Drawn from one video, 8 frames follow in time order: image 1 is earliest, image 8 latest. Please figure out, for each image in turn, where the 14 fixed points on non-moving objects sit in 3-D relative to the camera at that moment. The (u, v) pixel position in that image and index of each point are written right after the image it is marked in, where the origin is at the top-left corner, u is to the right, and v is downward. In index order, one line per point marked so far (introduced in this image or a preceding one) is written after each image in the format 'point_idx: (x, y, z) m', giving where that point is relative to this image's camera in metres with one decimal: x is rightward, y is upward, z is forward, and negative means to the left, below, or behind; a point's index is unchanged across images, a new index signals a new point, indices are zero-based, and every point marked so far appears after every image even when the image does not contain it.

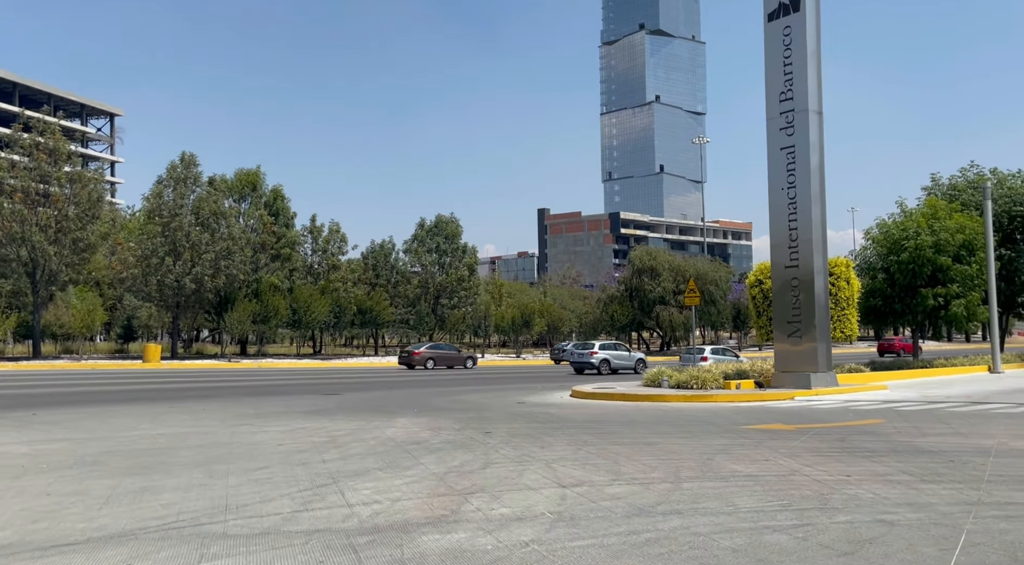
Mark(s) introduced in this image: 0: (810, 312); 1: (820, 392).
0: (+6.5, -0.6, +20.0) m
1: (+6.6, -2.3, +19.8) m
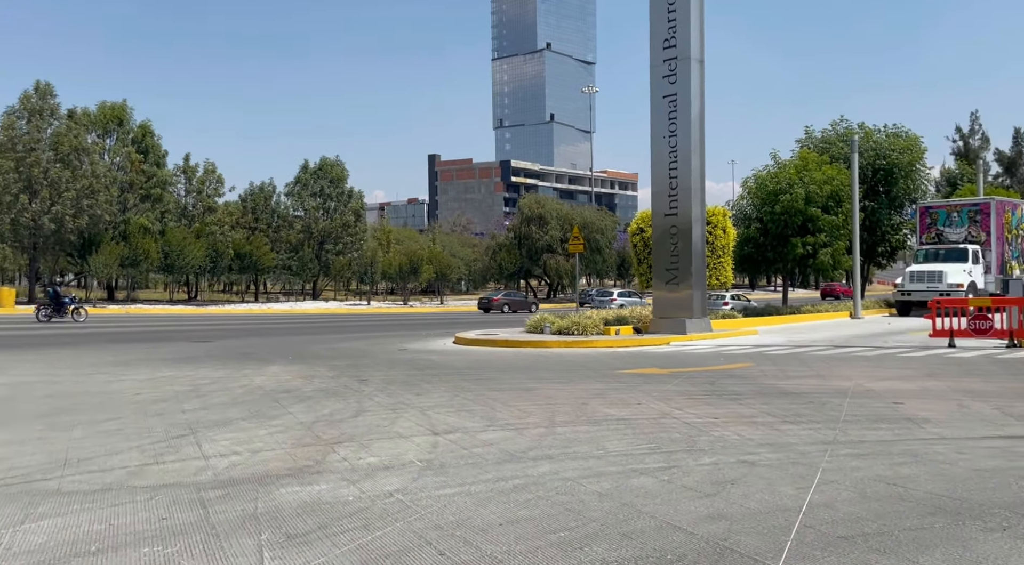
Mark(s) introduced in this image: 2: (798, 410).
0: (+3.9, +0.5, +20.4) m
1: (+4.1, -1.2, +20.4) m
2: (+3.3, -1.5, +10.5) m
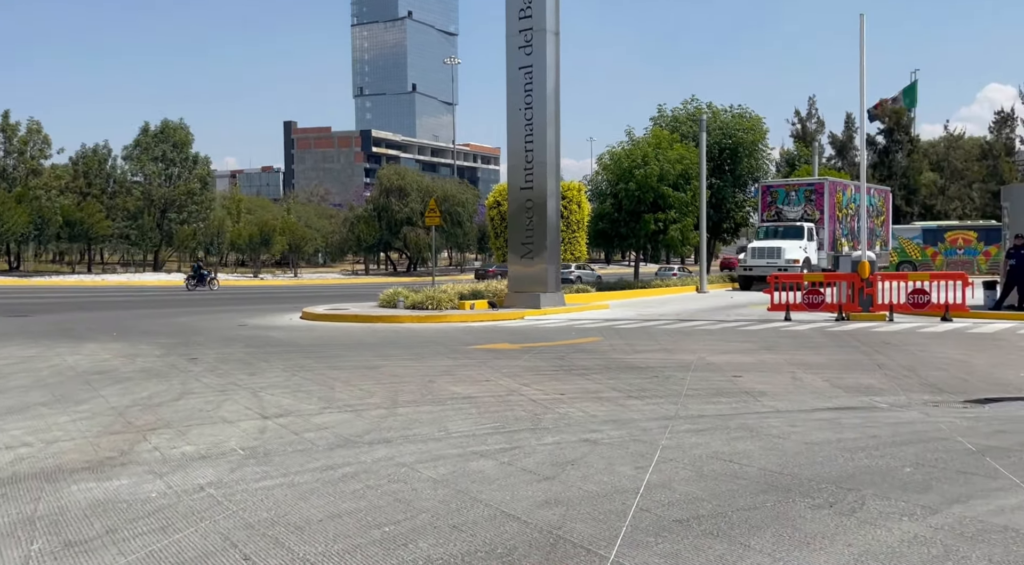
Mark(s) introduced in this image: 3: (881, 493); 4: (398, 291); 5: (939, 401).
0: (+0.7, +1.1, +20.4) m
1: (+0.8, -0.6, +20.5) m
2: (+1.5, -1.2, +10.6) m
3: (+2.2, -1.3, +5.6) m
4: (-2.5, -0.2, +20.0) m
5: (+4.9, -1.4, +10.5) m
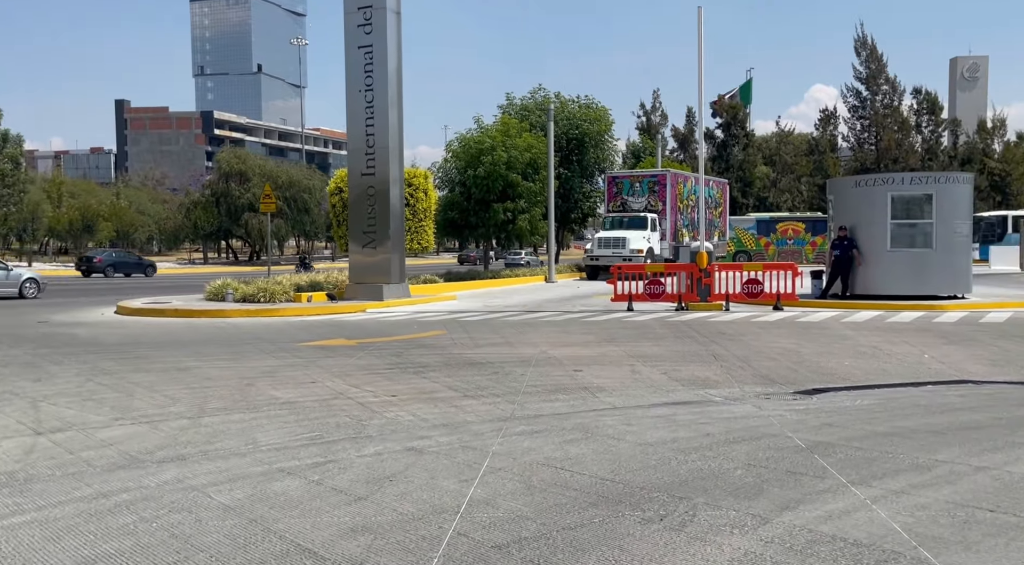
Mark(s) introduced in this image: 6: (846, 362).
0: (-2.8, +1.3, +19.7) m
1: (-2.6, -0.4, +19.8) m
2: (-0.4, -1.1, +10.2) m
3: (+1.2, -1.3, +5.4) m
4: (-5.8, 0.0, +18.8) m
5: (+3.0, -1.3, +10.6) m
6: (+5.0, -1.2, +13.7) m
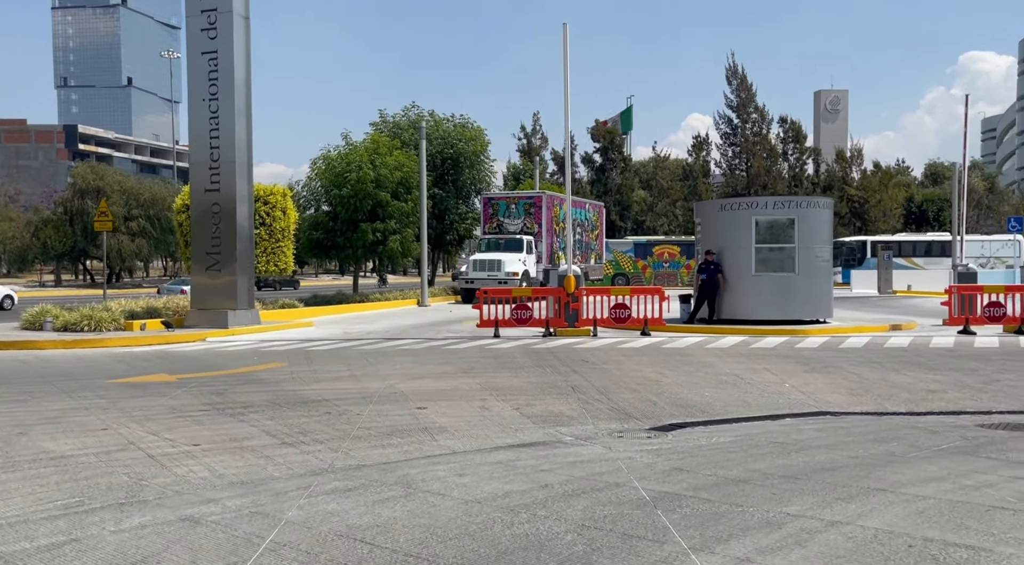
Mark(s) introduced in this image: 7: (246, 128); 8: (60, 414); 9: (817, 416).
0: (-5.6, +0.8, +18.3) m
1: (-5.5, -0.9, +18.4) m
2: (-2.0, -1.4, +9.1) m
3: (+0.1, -1.5, +4.5) m
4: (-8.5, -0.5, +17.0) m
5: (+1.2, -1.6, +10.0) m
6: (+2.8, -1.6, +13.2) m
7: (-5.3, +3.0, +18.4) m
8: (-4.3, -1.3, +8.9) m
9: (+3.9, -1.7, +11.8) m
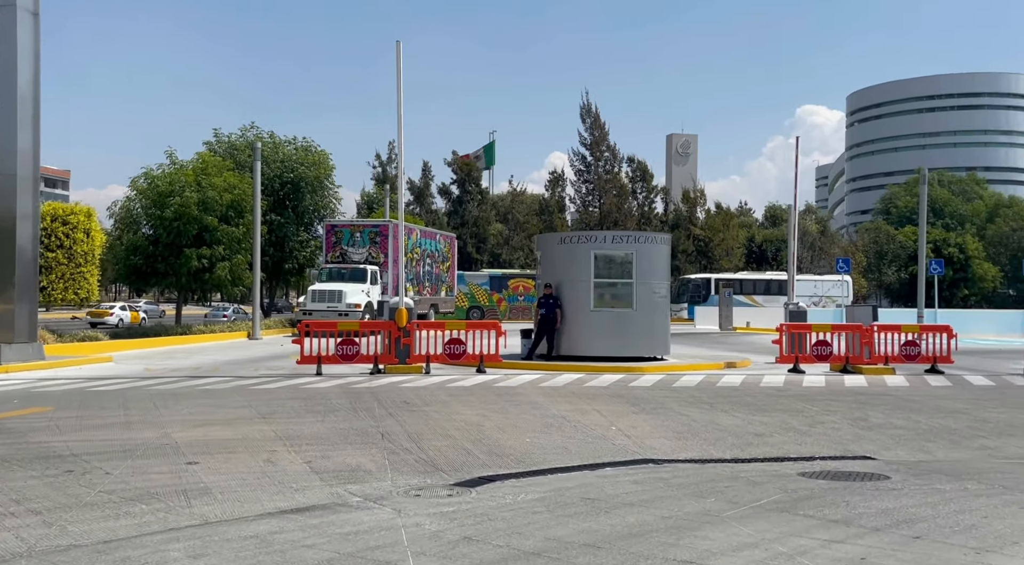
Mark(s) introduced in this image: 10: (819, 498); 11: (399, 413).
0: (-8.8, +0.3, +16.1) m
1: (-8.8, -1.5, +16.1) m
2: (-3.9, -1.7, +7.5) m
3: (-1.1, -1.6, +3.3) m
4: (-11.5, -0.9, +14.3) m
5: (-0.8, -2.0, +8.9) m
6: (+0.2, -2.1, +12.3) m
7: (-8.5, +2.5, +16.3) m
8: (-6.2, -1.5, +6.9) m
9: (+1.5, -2.2, +11.1) m
10: (+3.2, -2.2, +9.5) m
11: (-1.7, -1.9, +13.4) m
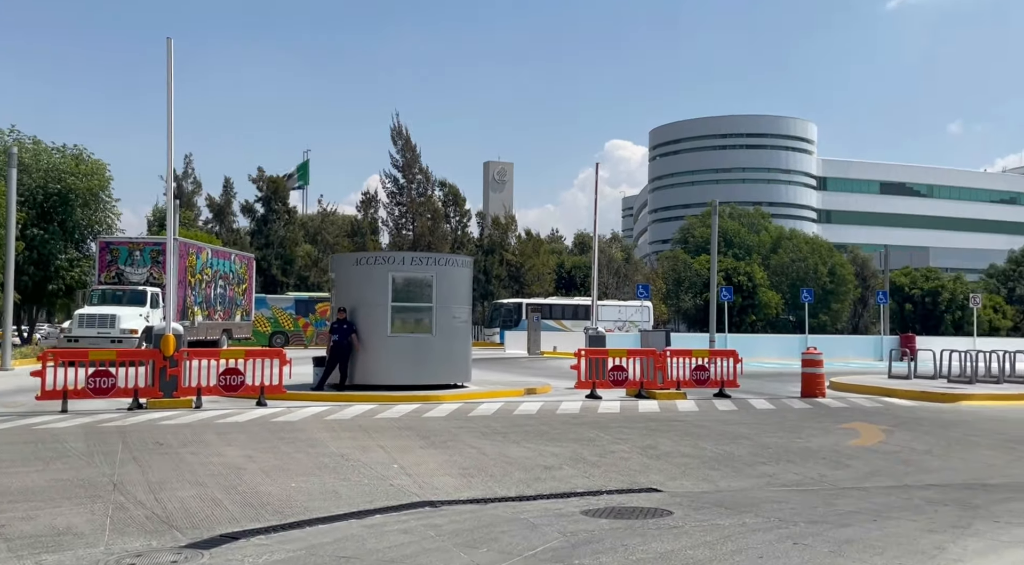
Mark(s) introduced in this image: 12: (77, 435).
0: (-12.3, 0.0, +13.1) m
1: (-12.2, -1.8, +13.0) m
2: (-5.7, -1.8, +5.5) m
3: (-2.1, -1.7, +2.0) m
4: (-14.5, -1.1, +10.7) m
5: (-3.0, -2.2, +7.5) m
6: (-2.6, -2.4, +11.1) m
7: (-12.0, +2.2, +13.4) m
8: (-7.8, -1.6, +4.5) m
9: (-1.1, -2.5, +10.1) m
10: (+0.8, -2.5, +8.9) m
11: (-4.7, -2.3, +11.8) m
12: (-6.2, -2.2, +13.1) m
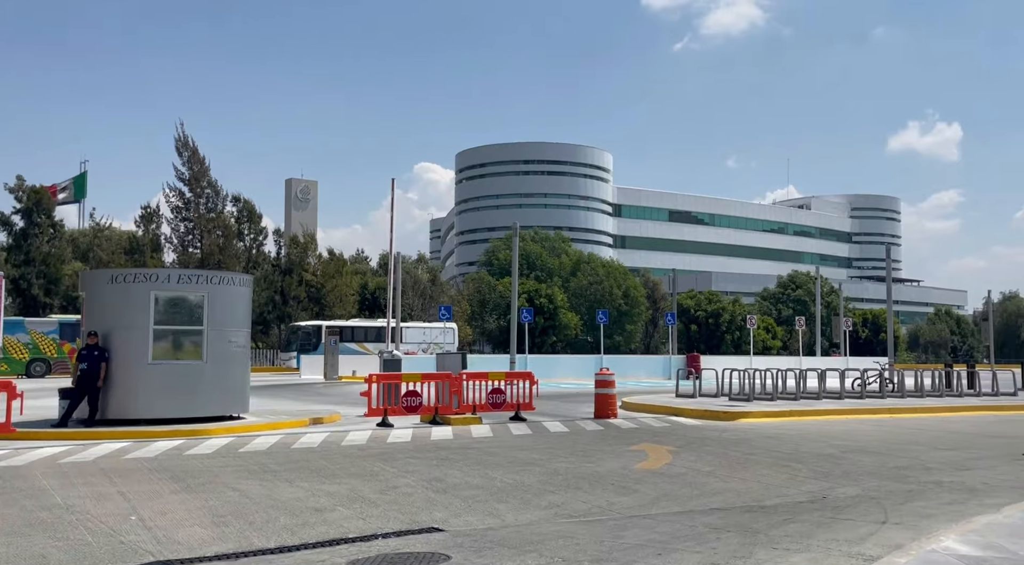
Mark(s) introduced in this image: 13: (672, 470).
0: (-15.0, -0.2, +9.0) m
1: (-14.9, -2.0, +9.0) m
2: (-7.0, -1.9, +3.0) m
3: (-2.8, -1.7, +0.3) m
4: (-16.7, -1.2, +6.3) m
5: (-4.7, -2.3, +5.5) m
6: (-5.2, -2.6, +9.1) m
7: (-14.8, +2.0, +9.5) m
8: (-8.8, -1.6, +1.6) m
9: (-3.4, -2.7, +8.4) m
10: (-1.3, -2.7, +7.7) m
11: (-7.3, -2.5, +9.4) m
12: (-9.1, -2.4, +10.3) m
13: (+3.3, -3.8, +18.7) m
